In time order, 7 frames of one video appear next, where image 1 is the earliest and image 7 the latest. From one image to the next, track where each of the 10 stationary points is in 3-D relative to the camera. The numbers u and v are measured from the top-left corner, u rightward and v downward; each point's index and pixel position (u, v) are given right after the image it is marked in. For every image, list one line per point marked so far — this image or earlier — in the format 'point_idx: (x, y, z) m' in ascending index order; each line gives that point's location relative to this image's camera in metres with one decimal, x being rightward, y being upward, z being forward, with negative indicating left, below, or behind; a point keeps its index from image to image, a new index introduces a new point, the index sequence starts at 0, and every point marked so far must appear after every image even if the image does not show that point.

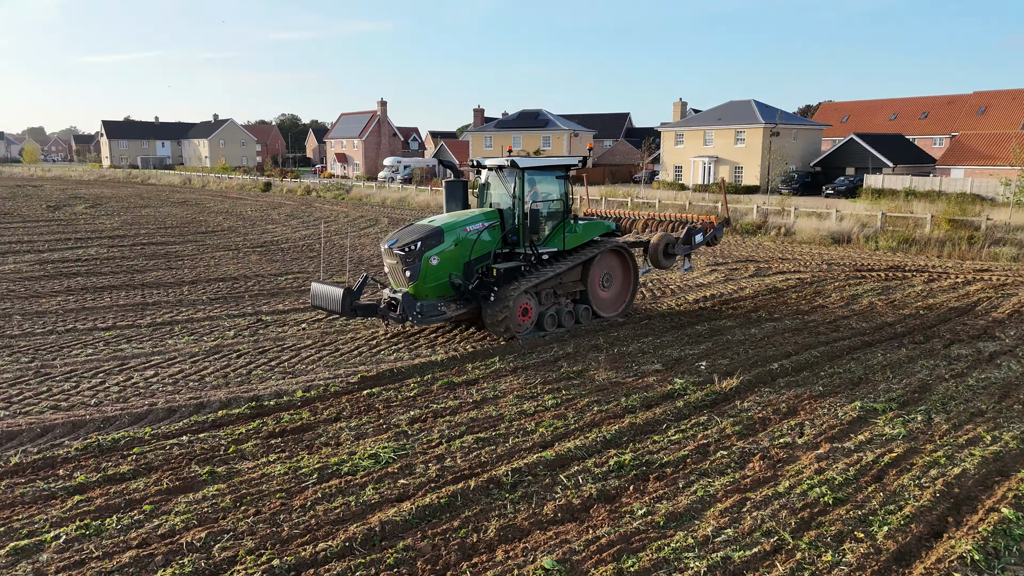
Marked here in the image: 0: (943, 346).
0: (+4.5, -0.6, +7.6) m
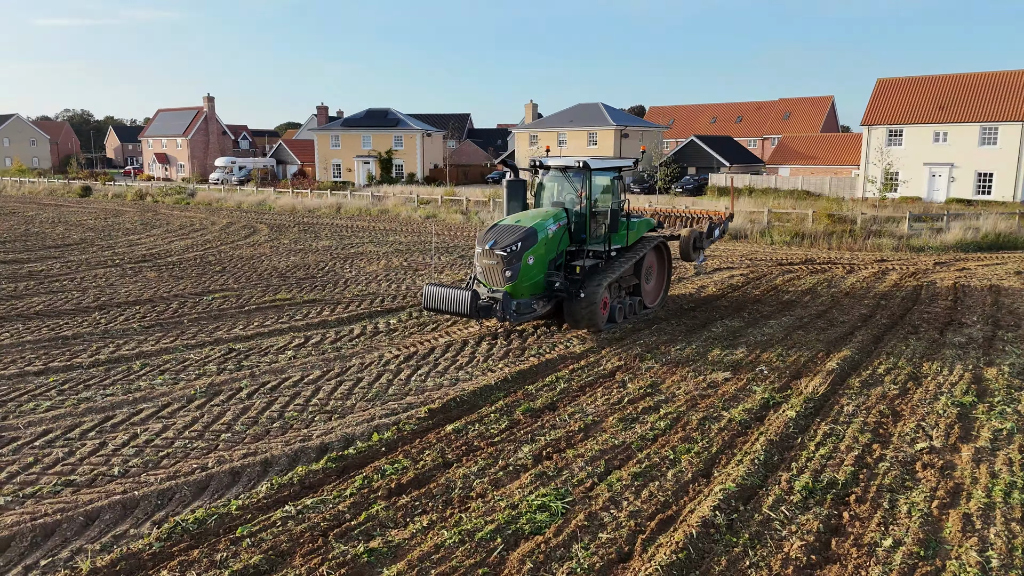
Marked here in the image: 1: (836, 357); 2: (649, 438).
0: (+4.8, -0.5, +8.1) m
1: (+3.1, -0.7, +7.0) m
2: (+1.0, -1.0, +5.0) m
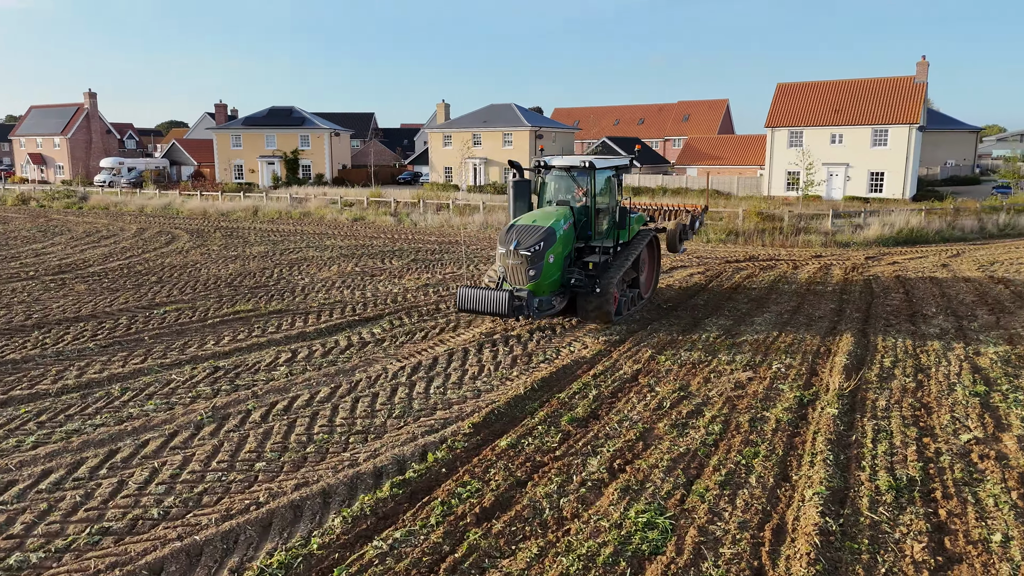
0: (+4.7, -0.5, +8.5) m
1: (+3.2, -0.6, +7.1) m
2: (+1.4, -1.1, +4.9) m
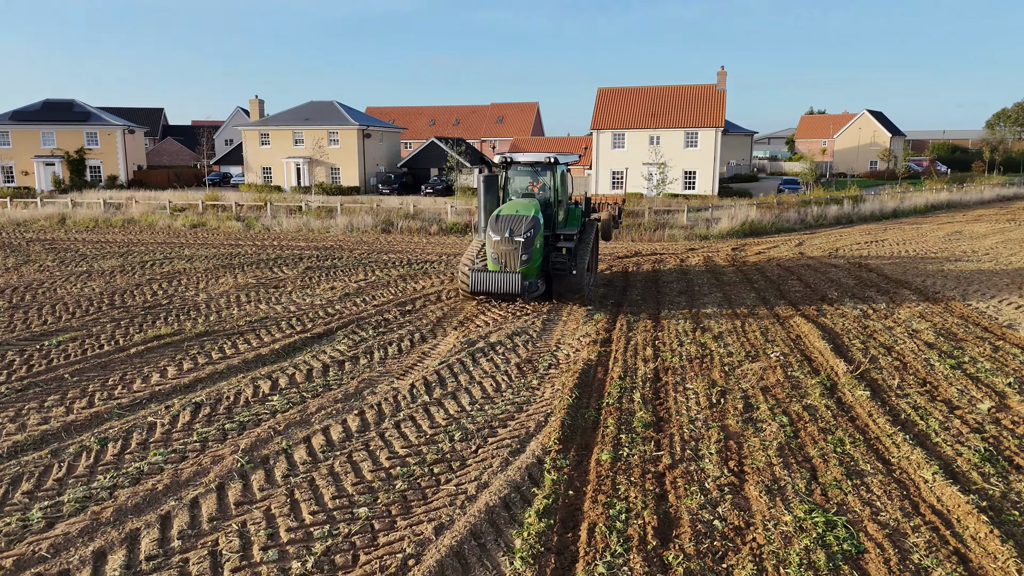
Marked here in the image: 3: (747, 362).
0: (+4.2, -0.3, +9.4) m
1: (+3.2, -0.5, +7.7) m
2: (+2.0, -1.0, +5.1) m
3: (+2.2, -0.7, +6.9) m
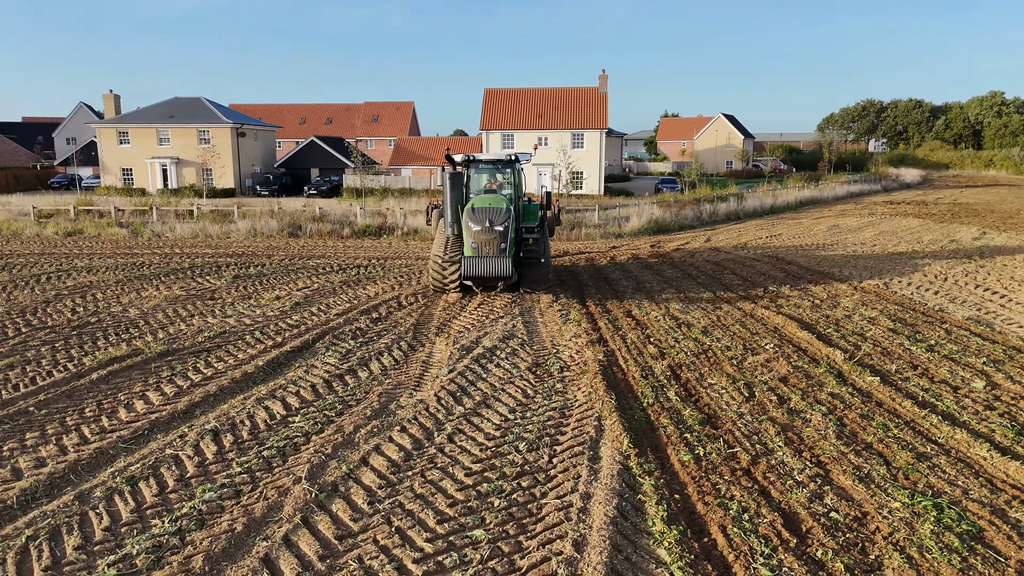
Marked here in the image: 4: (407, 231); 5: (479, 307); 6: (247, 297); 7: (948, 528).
0: (+3.8, -0.2, +9.9) m
1: (+3.1, -0.5, +8.1) m
2: (+2.4, -1.0, +5.3) m
3: (+2.3, -0.7, +7.1) m
4: (-2.9, +1.6, +19.9) m
5: (-0.4, -0.3, +9.8) m
6: (-3.8, -0.1, +10.6) m
7: (+2.2, -1.2, +3.8) m
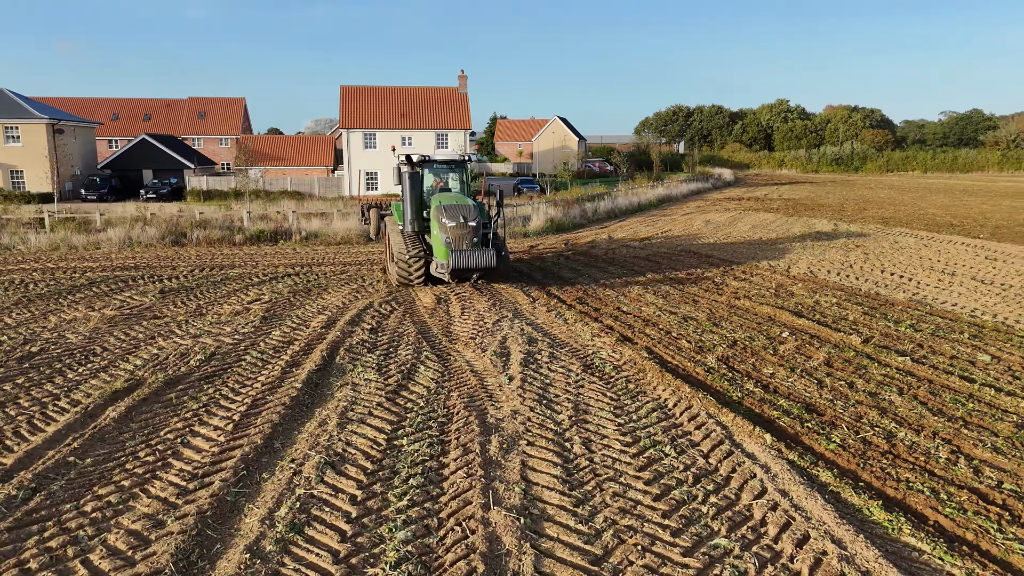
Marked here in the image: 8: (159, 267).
0: (+3.5, -0.1, +10.6) m
1: (+3.3, -0.4, +8.6) m
2: (+3.2, -0.9, +5.8) m
3: (+2.7, -0.6, +7.5) m
4: (-5.4, +1.4, +18.8) m
5: (-0.6, -0.3, +9.5) m
6: (-4.1, -0.3, +9.4) m
7: (+3.4, -1.2, +4.2) m
8: (-6.7, +0.4, +13.9) m
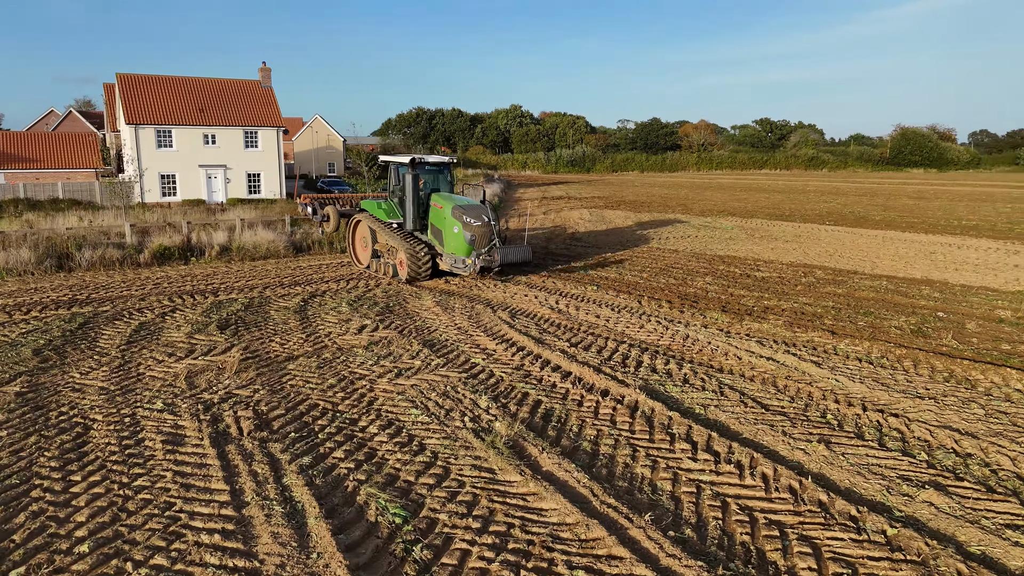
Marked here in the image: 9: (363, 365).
0: (+4.7, +0.1, +11.4) m
1: (+5.2, -0.2, +9.5) m
2: (+6.2, -0.7, +6.8) m
3: (+5.1, -0.4, +8.3) m
4: (-6.5, +0.9, +16.0) m
5: (+1.3, -0.4, +9.0) m
6: (-2.0, -0.6, +7.7) m
7: (+6.9, -0.9, +5.5) m
8: (-6.1, -0.1, +11.0) m
9: (-1.5, -0.8, +7.0) m
